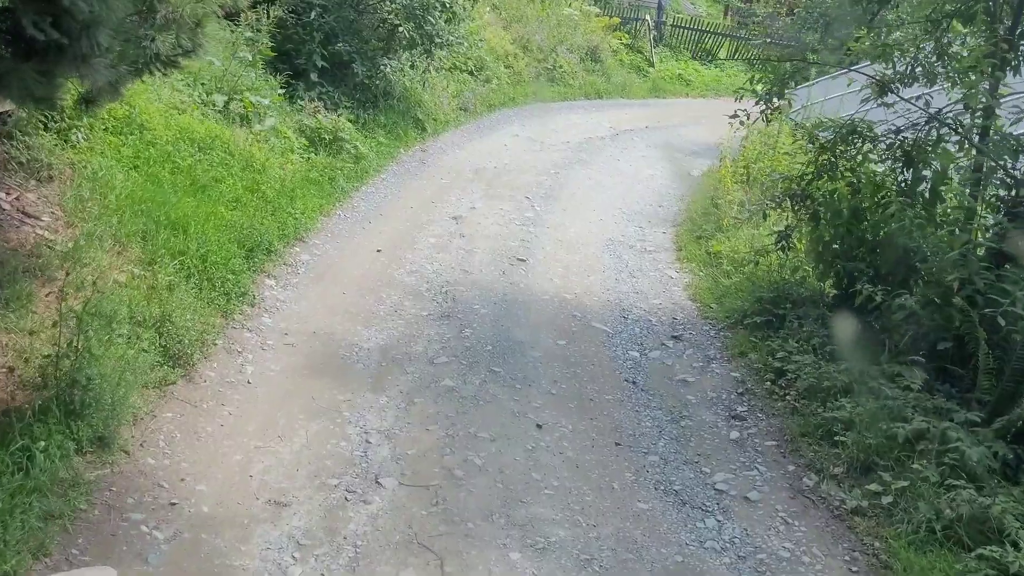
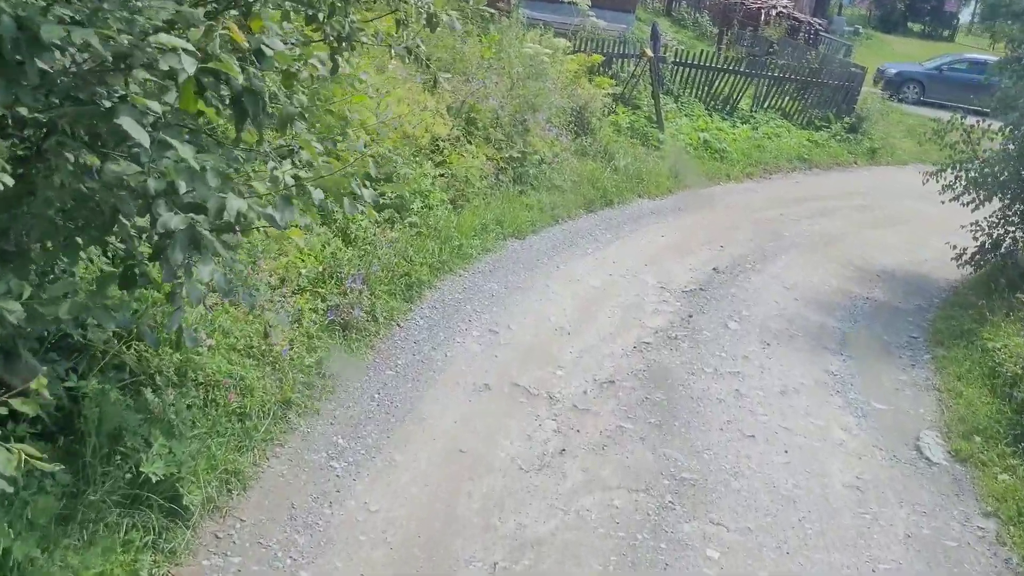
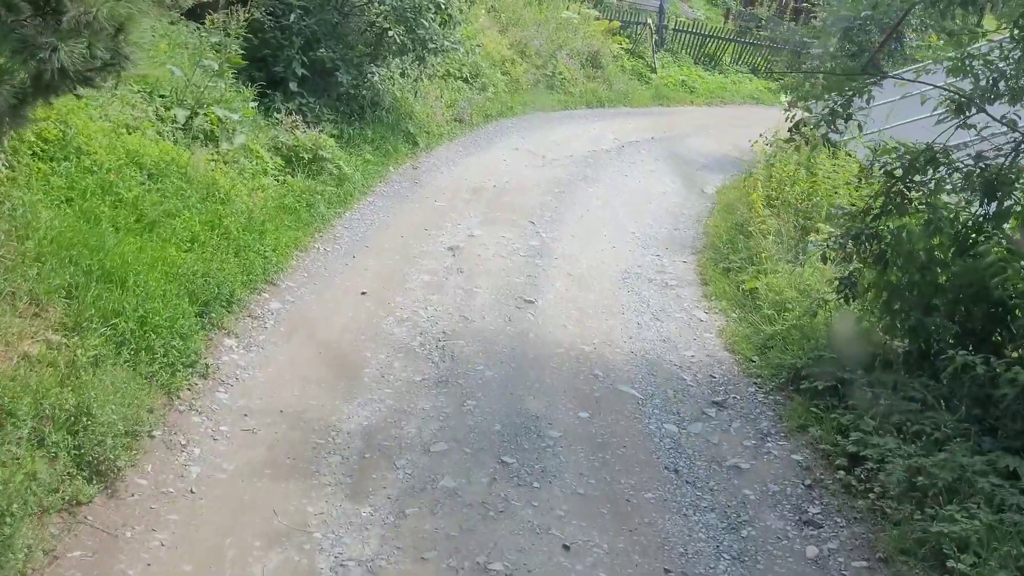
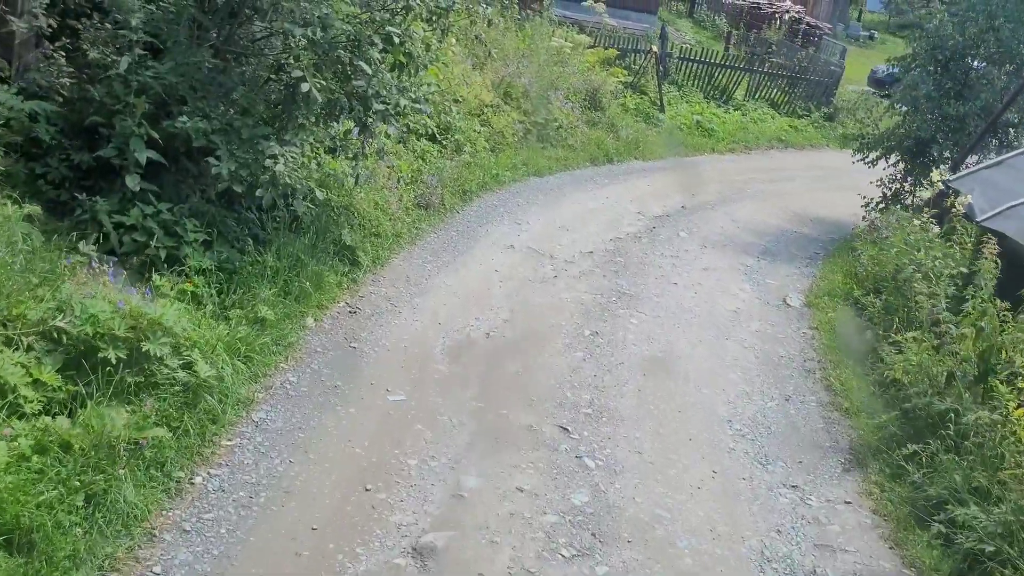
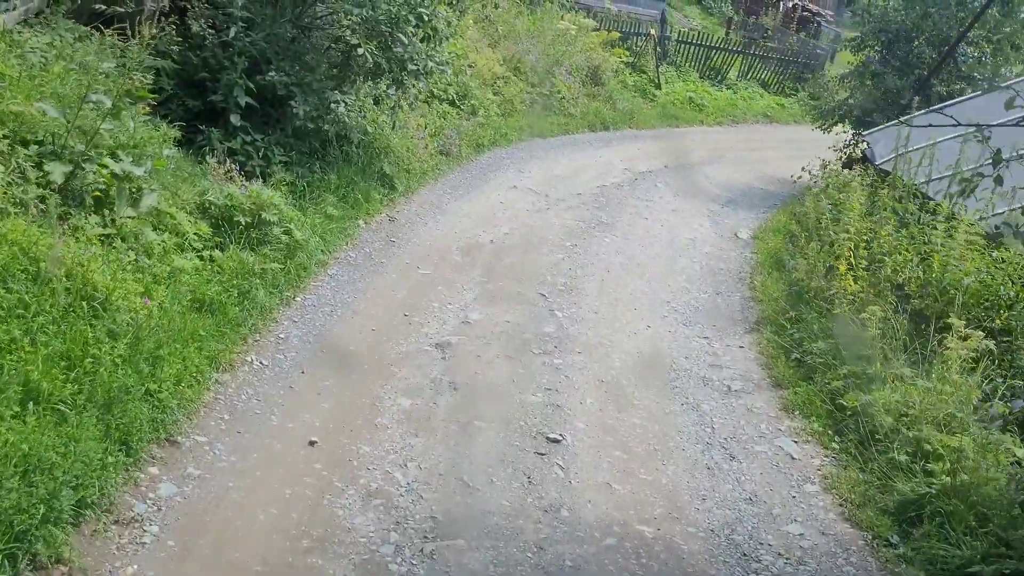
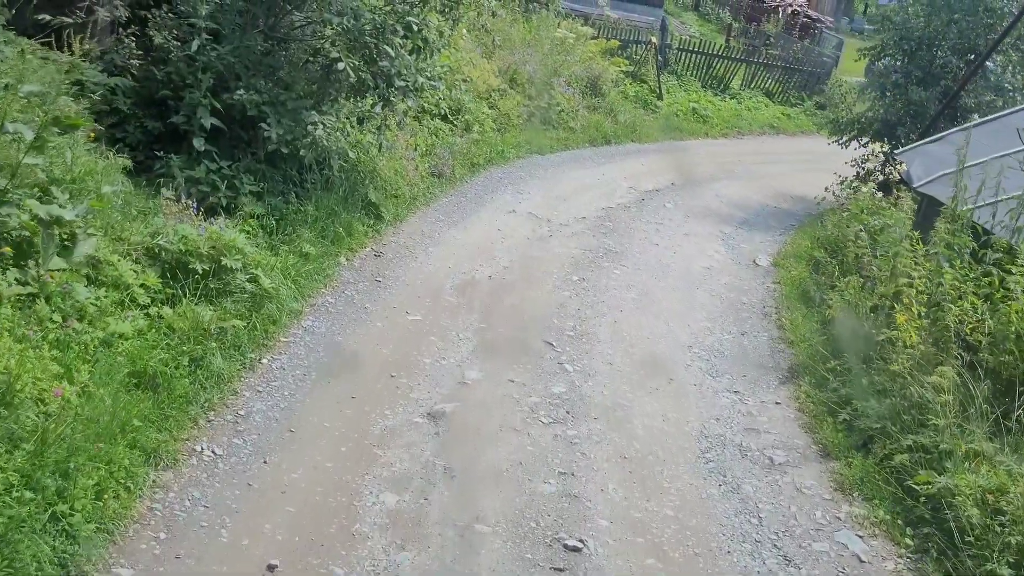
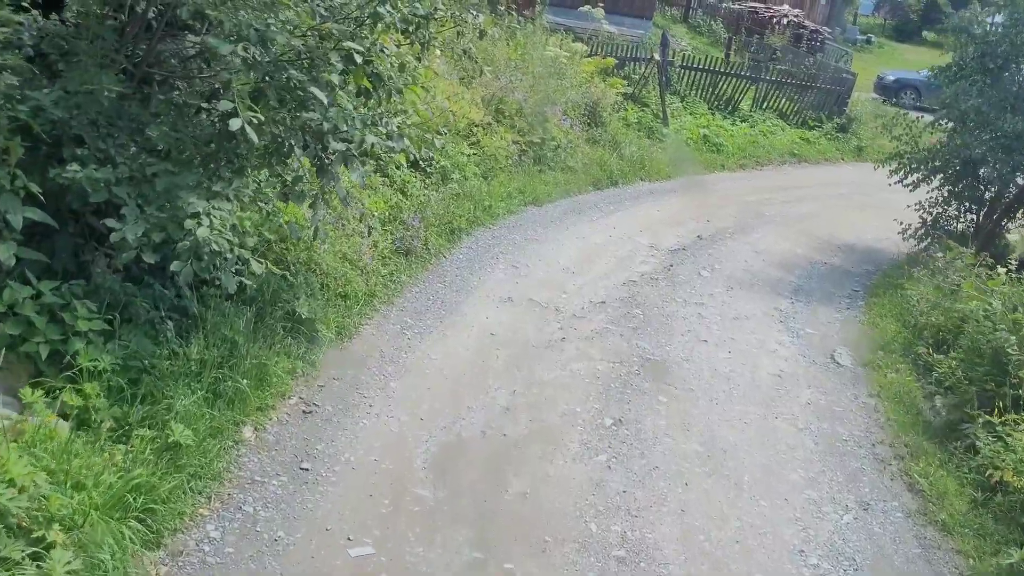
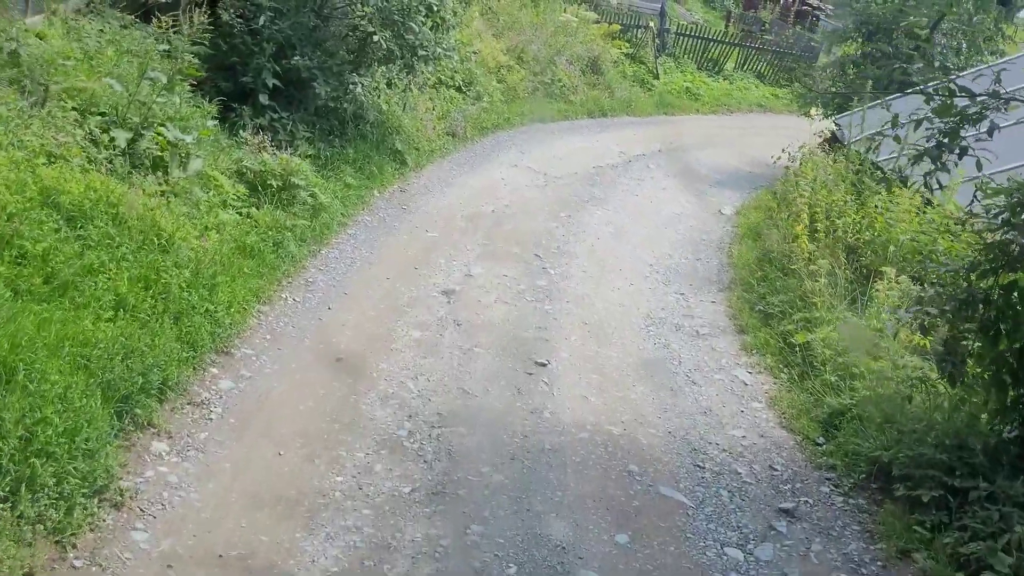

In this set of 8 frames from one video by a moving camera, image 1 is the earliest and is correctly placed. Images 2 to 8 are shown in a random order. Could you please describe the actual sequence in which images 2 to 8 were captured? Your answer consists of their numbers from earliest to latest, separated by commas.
3, 8, 5, 6, 4, 7, 2
